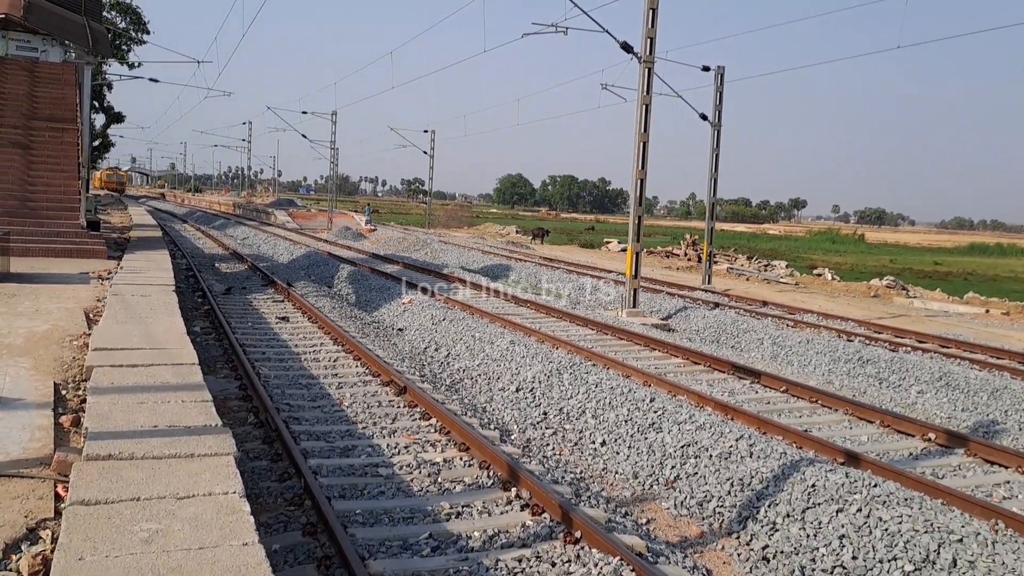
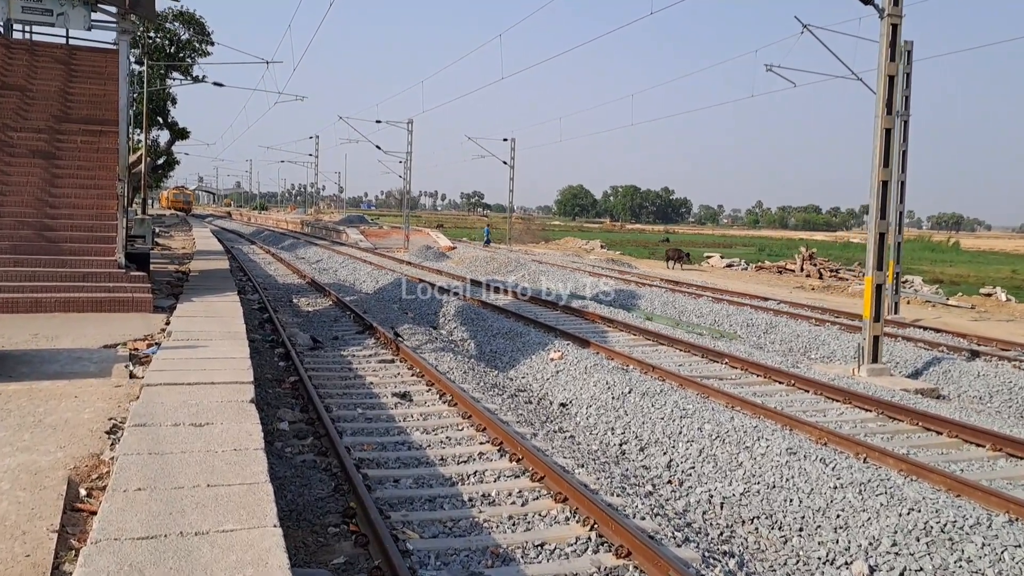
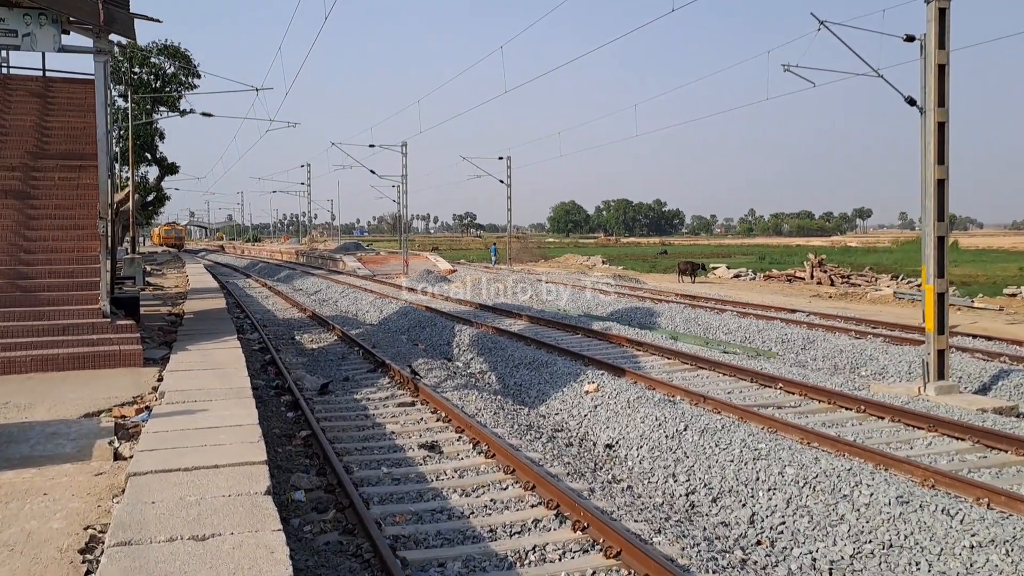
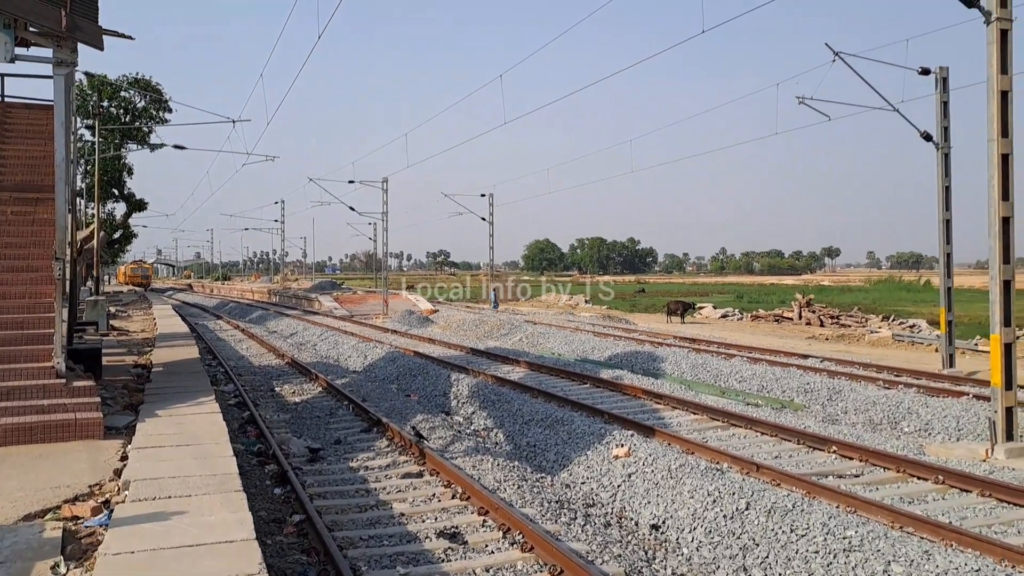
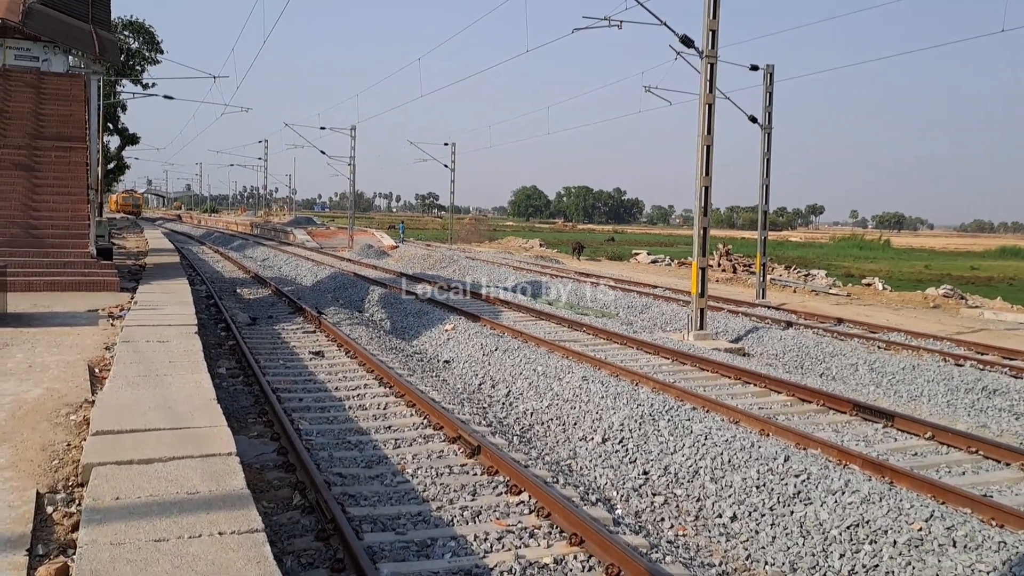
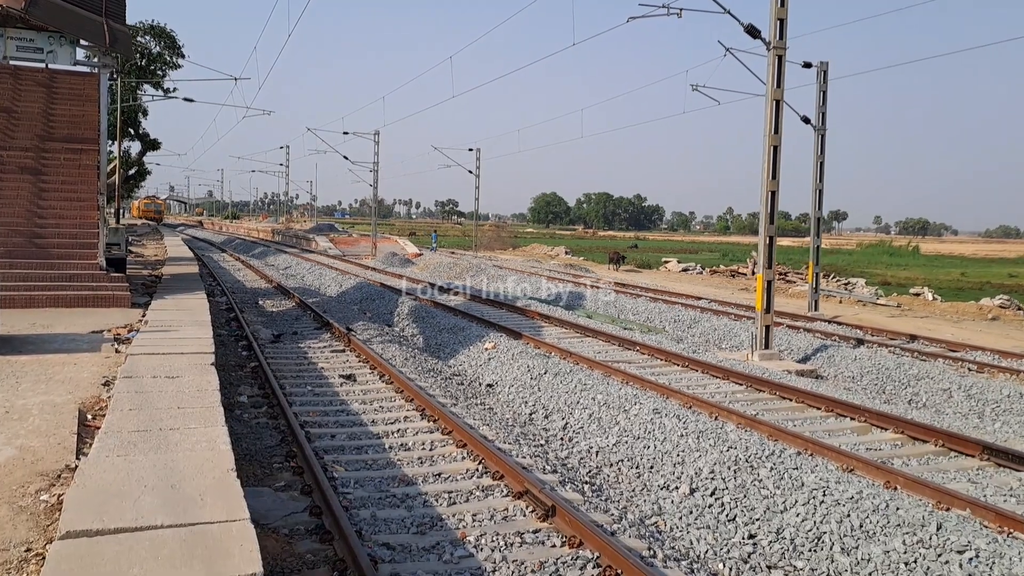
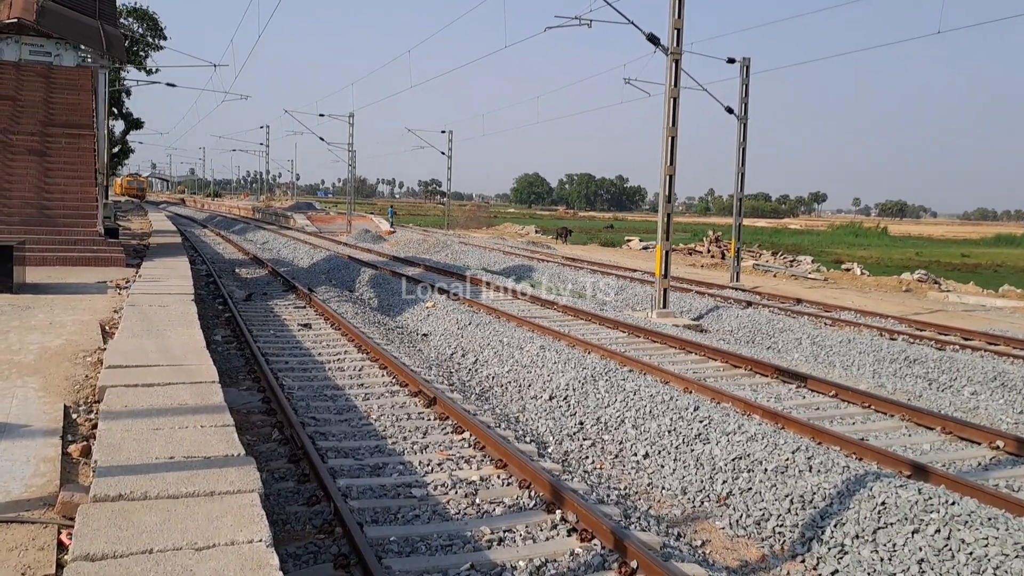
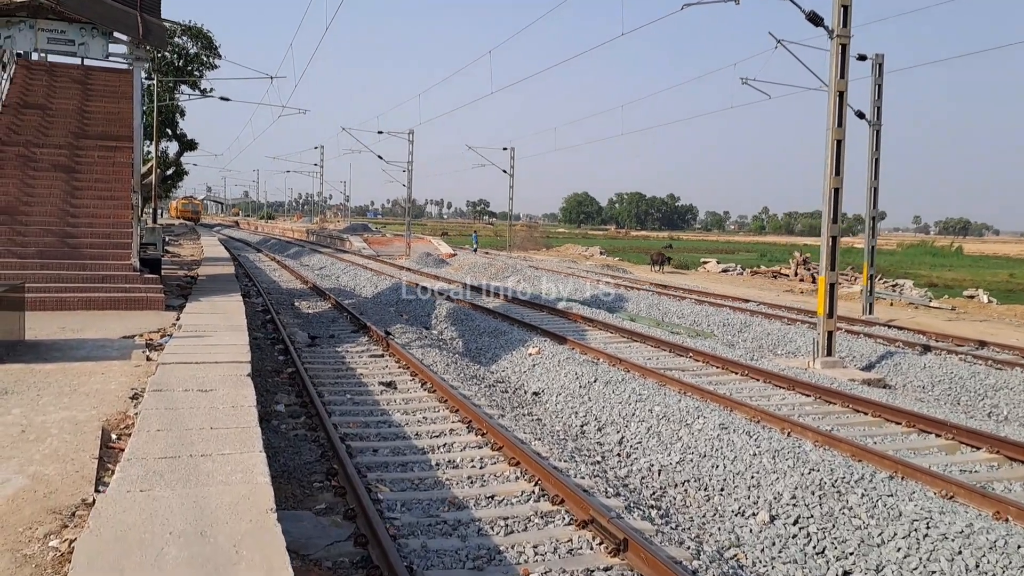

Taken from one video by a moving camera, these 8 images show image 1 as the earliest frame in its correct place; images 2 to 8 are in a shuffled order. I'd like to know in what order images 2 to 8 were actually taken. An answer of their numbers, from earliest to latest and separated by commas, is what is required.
7, 5, 6, 8, 2, 3, 4
